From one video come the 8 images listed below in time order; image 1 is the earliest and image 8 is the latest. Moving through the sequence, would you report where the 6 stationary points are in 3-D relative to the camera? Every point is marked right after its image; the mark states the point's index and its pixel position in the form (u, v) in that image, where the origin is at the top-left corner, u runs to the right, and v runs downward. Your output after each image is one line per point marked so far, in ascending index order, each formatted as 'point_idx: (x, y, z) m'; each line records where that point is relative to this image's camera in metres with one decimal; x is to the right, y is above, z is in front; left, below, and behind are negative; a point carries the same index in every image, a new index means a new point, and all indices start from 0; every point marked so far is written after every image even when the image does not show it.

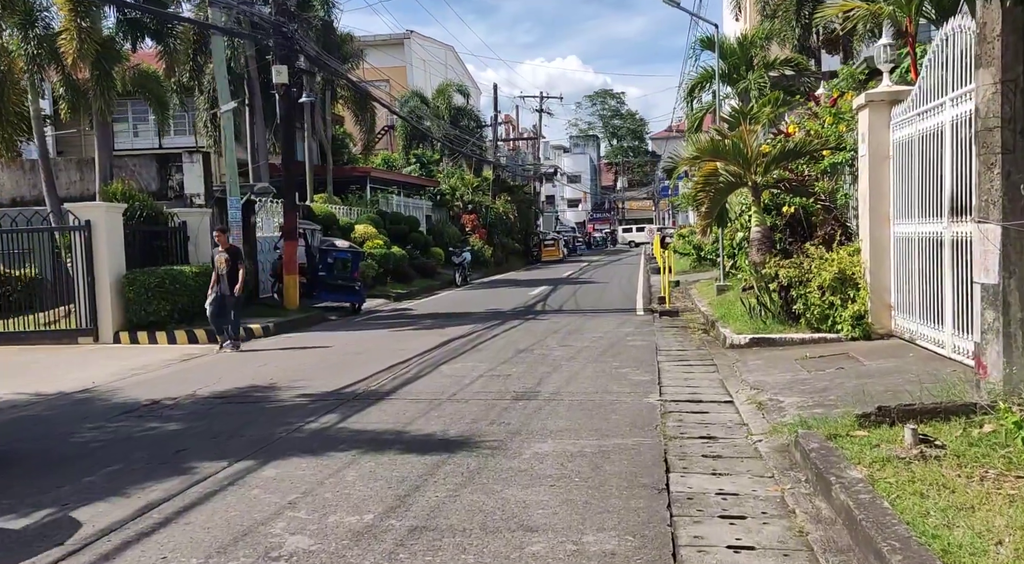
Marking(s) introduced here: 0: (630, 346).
0: (+1.5, -0.9, +14.3) m
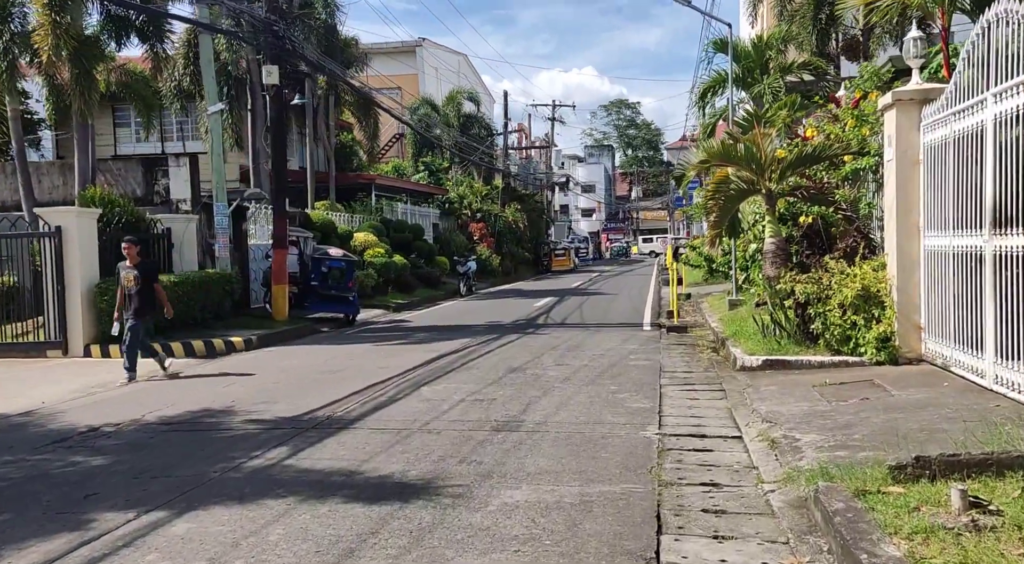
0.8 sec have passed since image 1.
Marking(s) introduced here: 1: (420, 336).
0: (+1.4, -1.0, +13.2) m
1: (-1.6, -0.9, +18.7) m
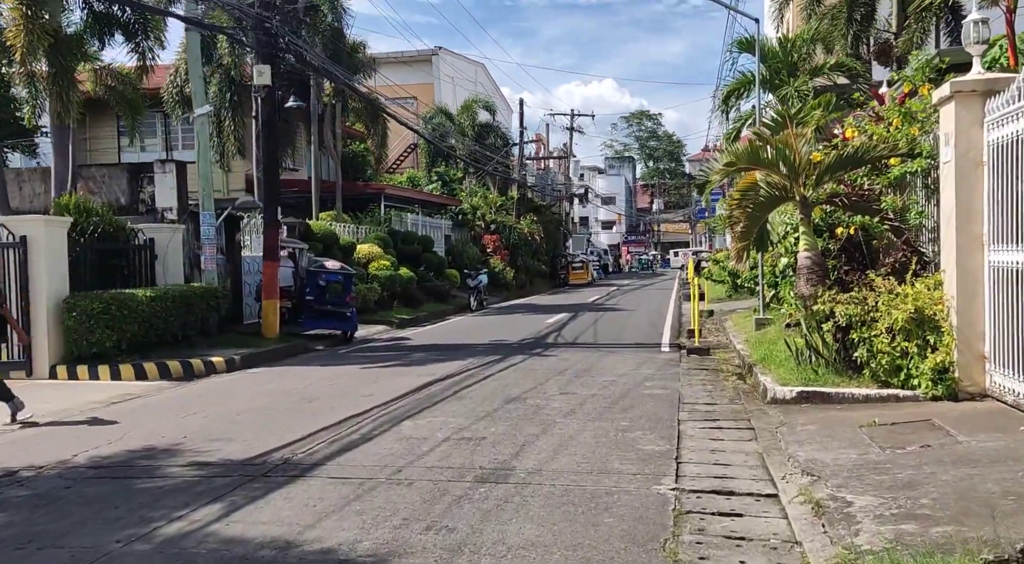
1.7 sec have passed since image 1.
0: (+1.4, -1.2, +11.7) m
1: (-1.5, -1.2, +17.3) m
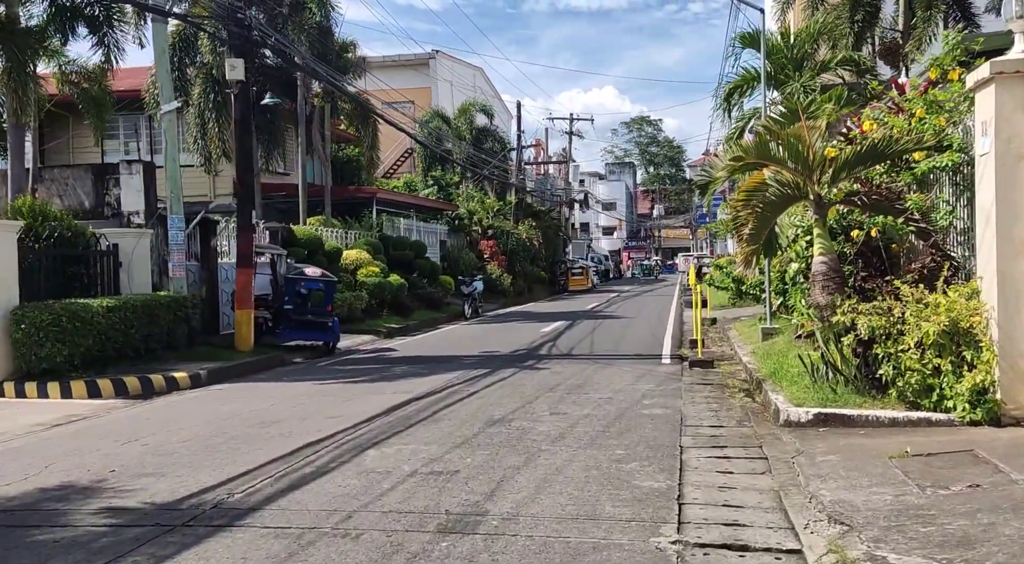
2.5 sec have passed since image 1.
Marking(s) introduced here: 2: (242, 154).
0: (+1.3, -1.3, +10.5) m
1: (-1.6, -1.3, +16.1) m
2: (-4.4, +2.0, +17.5) m
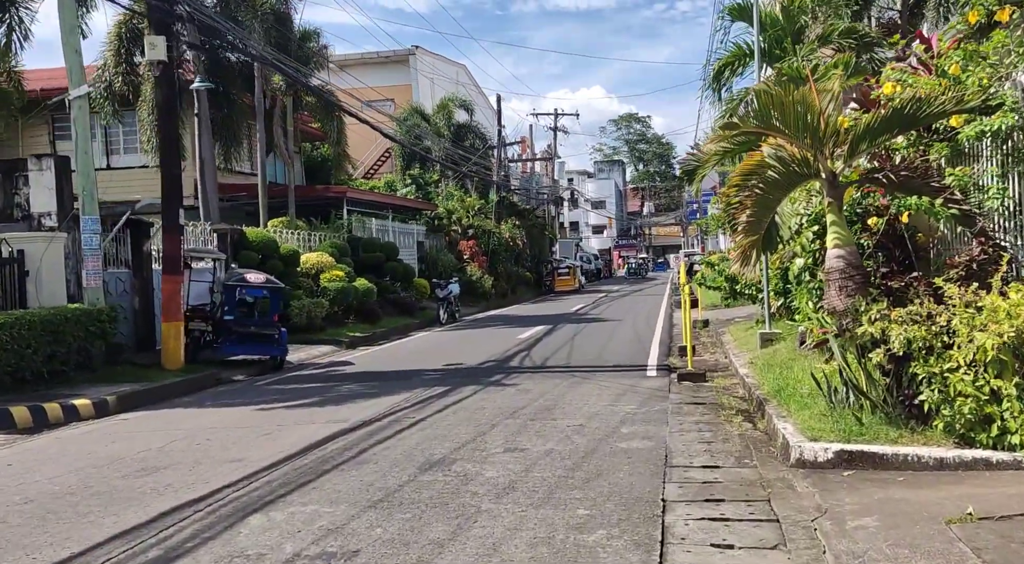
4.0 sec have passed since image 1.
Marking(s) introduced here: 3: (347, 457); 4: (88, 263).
0: (+0.9, -1.3, +8.5) m
1: (-2.1, -1.4, +14.0) m
2: (-4.9, +1.9, +15.4) m
3: (-1.3, -1.4, +8.5) m
4: (-5.8, +0.3, +14.9) m
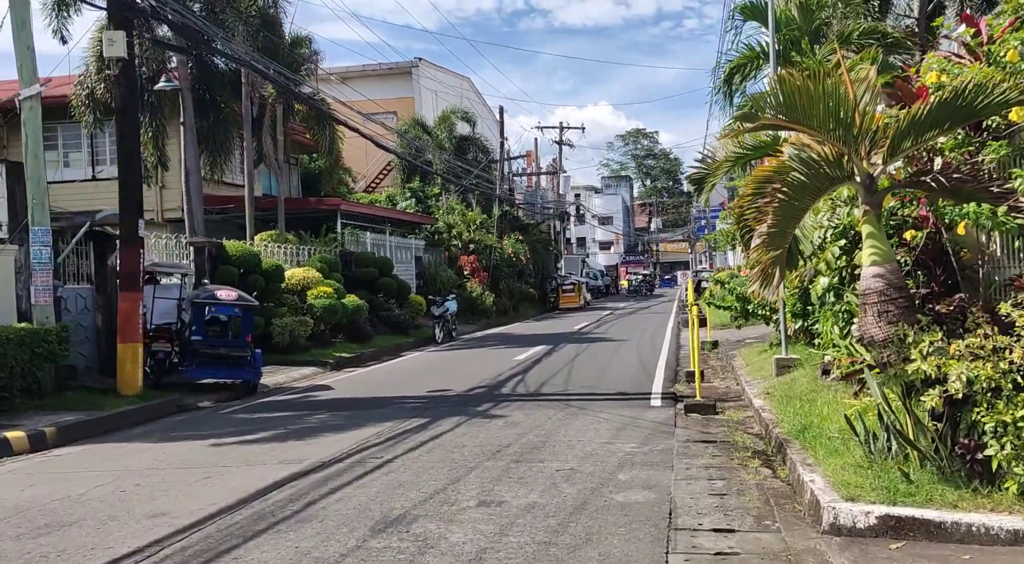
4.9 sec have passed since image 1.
0: (+0.7, -1.5, +7.1) m
1: (-2.2, -1.6, +12.6) m
2: (-5.0, +1.7, +14.1) m
3: (-1.5, -1.5, +7.1) m
4: (-5.9, +0.1, +13.6) m
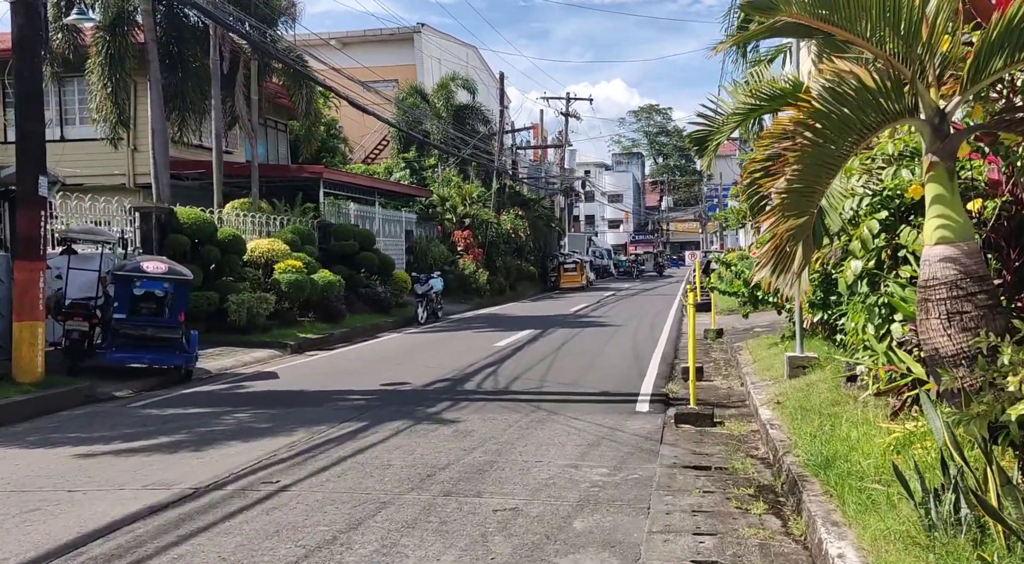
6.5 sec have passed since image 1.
0: (+0.2, -1.4, +4.9) m
1: (-2.6, -1.3, +10.5) m
2: (-5.3, +2.0, +11.9) m
3: (-1.9, -1.4, +5.0) m
4: (-6.3, +0.4, +11.5) m
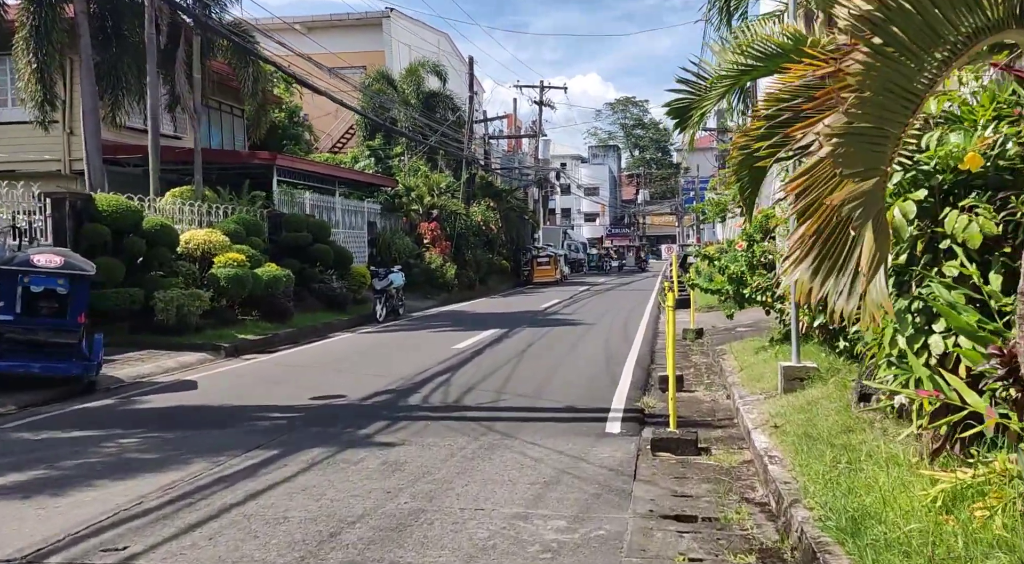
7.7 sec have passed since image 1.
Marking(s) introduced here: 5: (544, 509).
0: (-0.1, -1.4, +3.2) m
1: (-3.1, -1.3, +8.8) m
2: (-5.8, +2.1, +10.1) m
3: (-2.2, -1.4, +3.2) m
4: (-6.7, +0.4, +9.6) m
5: (+0.2, -1.3, +6.4) m
